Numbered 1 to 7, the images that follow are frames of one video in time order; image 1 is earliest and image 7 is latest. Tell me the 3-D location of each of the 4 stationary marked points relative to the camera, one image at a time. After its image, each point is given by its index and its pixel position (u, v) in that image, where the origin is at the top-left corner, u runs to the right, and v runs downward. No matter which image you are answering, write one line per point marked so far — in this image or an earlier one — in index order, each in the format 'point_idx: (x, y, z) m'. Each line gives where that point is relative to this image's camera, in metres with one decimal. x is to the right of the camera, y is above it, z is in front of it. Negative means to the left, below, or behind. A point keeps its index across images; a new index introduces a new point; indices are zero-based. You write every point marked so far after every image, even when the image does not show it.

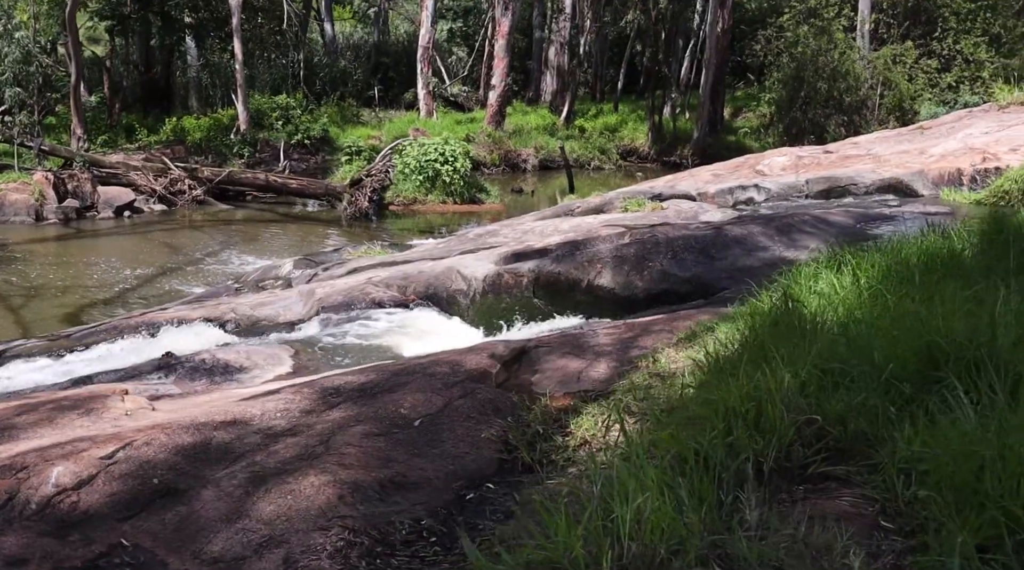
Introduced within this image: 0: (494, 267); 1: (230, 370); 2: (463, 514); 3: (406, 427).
0: (-0.2, +0.2, +8.2) m
1: (-2.1, -0.6, +6.4) m
2: (-0.2, -0.7, +2.7) m
3: (-0.4, -0.5, +3.2) m
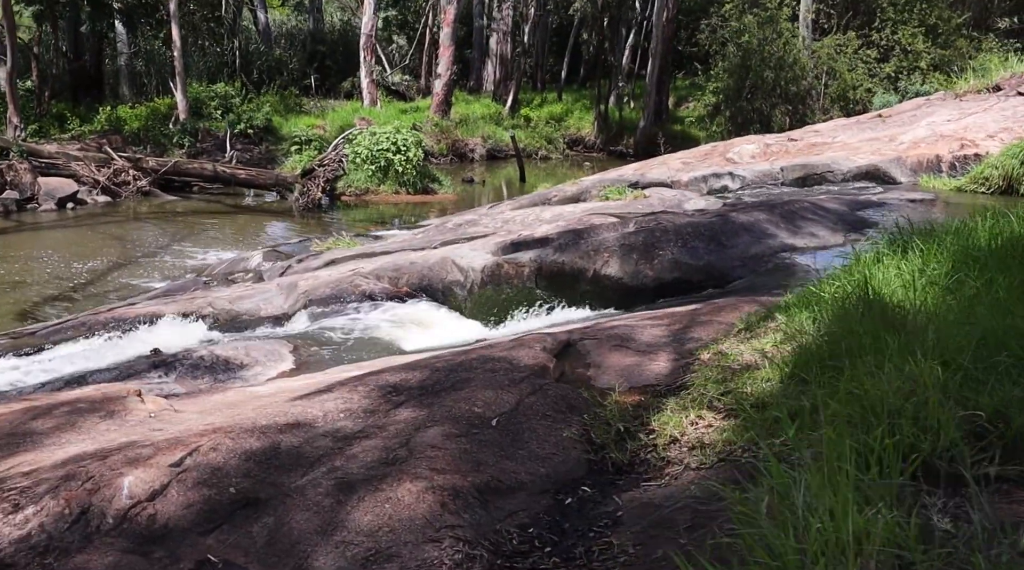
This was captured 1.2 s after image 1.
0: (-0.2, +0.2, +8.0) m
1: (-2.0, -0.6, +6.1) m
2: (+0.2, -0.7, +2.6) m
3: (-0.1, -0.5, +3.0) m
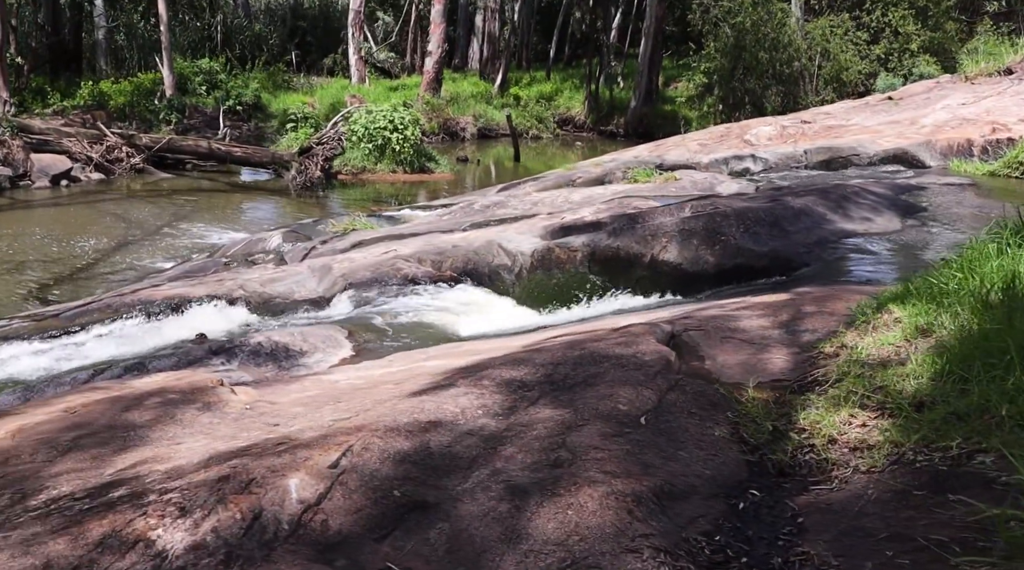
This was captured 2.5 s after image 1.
0: (+0.3, +0.4, +7.9) m
1: (-1.5, -0.5, +6.0) m
2: (+0.7, -0.7, +2.5) m
3: (+0.4, -0.5, +2.9) m
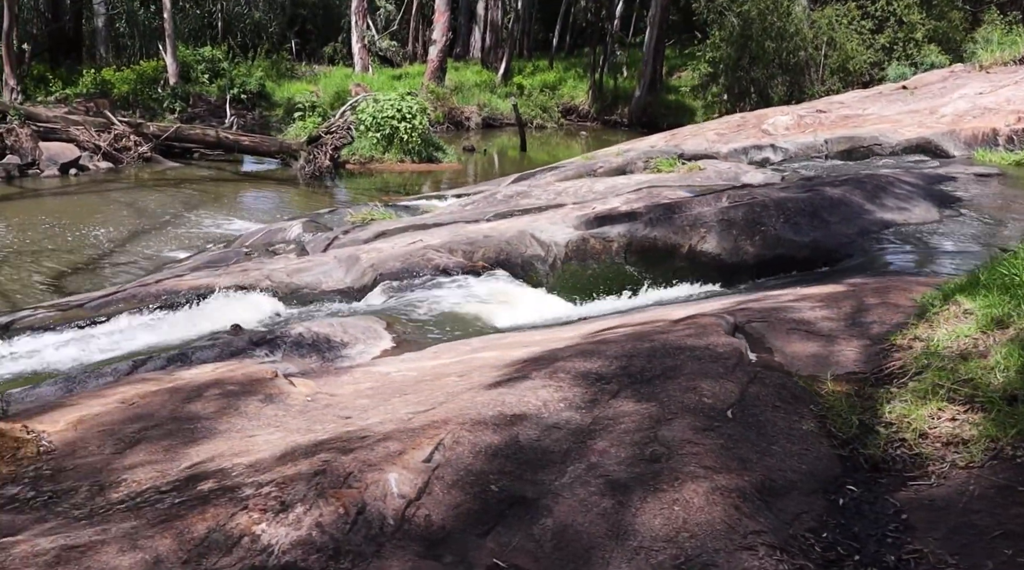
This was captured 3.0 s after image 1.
0: (+0.6, +0.5, +7.8) m
1: (-1.2, -0.4, +5.9) m
2: (+1.0, -0.7, +2.4) m
3: (+0.7, -0.4, +2.9) m
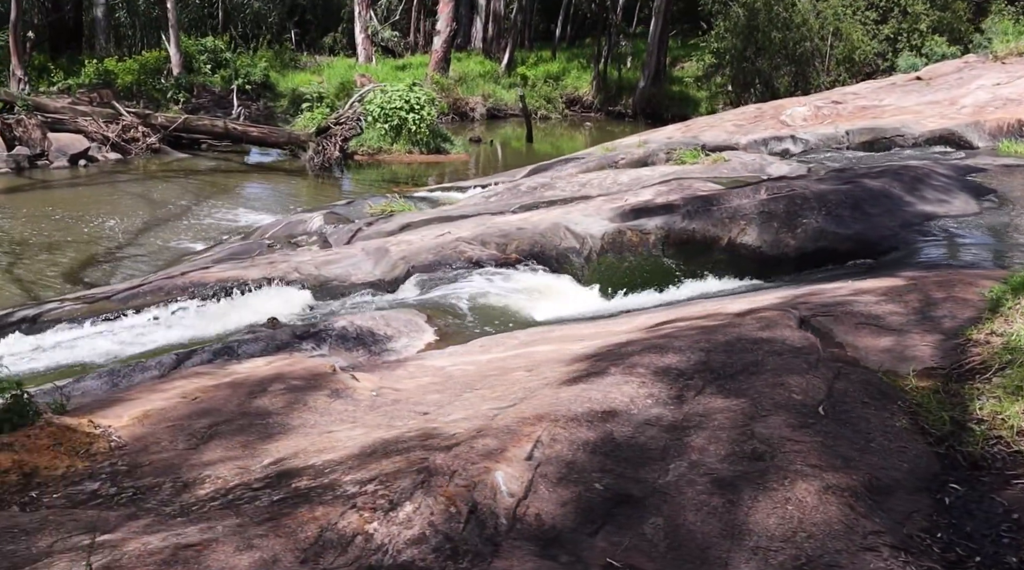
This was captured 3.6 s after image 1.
0: (+0.9, +0.5, +7.8) m
1: (-0.9, -0.4, +5.9) m
2: (+1.3, -0.7, +2.4) m
3: (+1.0, -0.4, +2.8) m
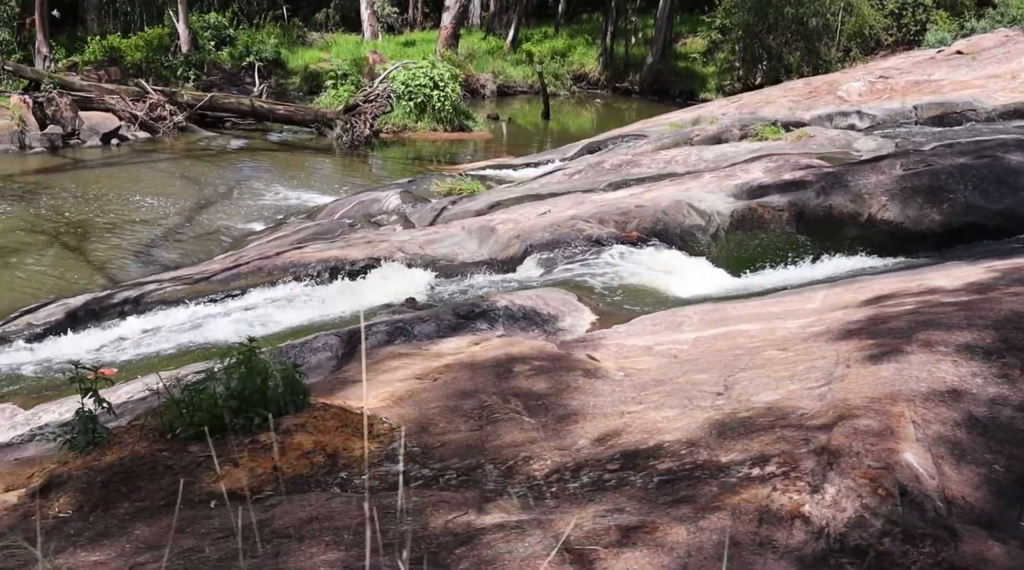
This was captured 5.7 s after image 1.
0: (+2.1, +0.7, +7.7) m
1: (+0.2, -0.2, +5.9) m
2: (+2.4, -0.6, +2.3) m
3: (+2.1, -0.4, +2.8) m
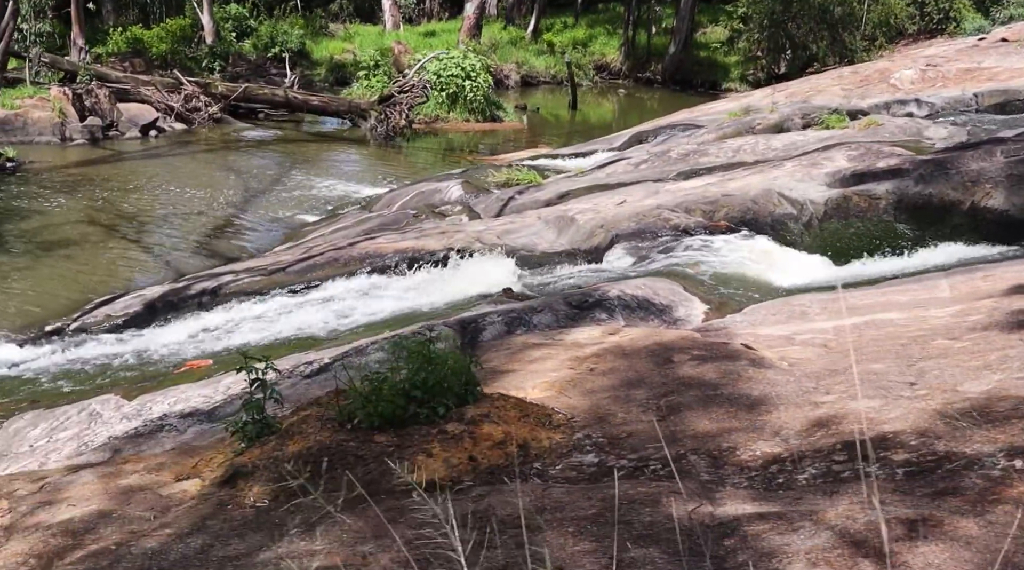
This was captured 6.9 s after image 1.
0: (+2.9, +0.8, +7.6) m
1: (+1.0, -0.2, +5.8) m
2: (+3.1, -0.6, +2.2) m
3: (+2.8, -0.3, +2.6) m
